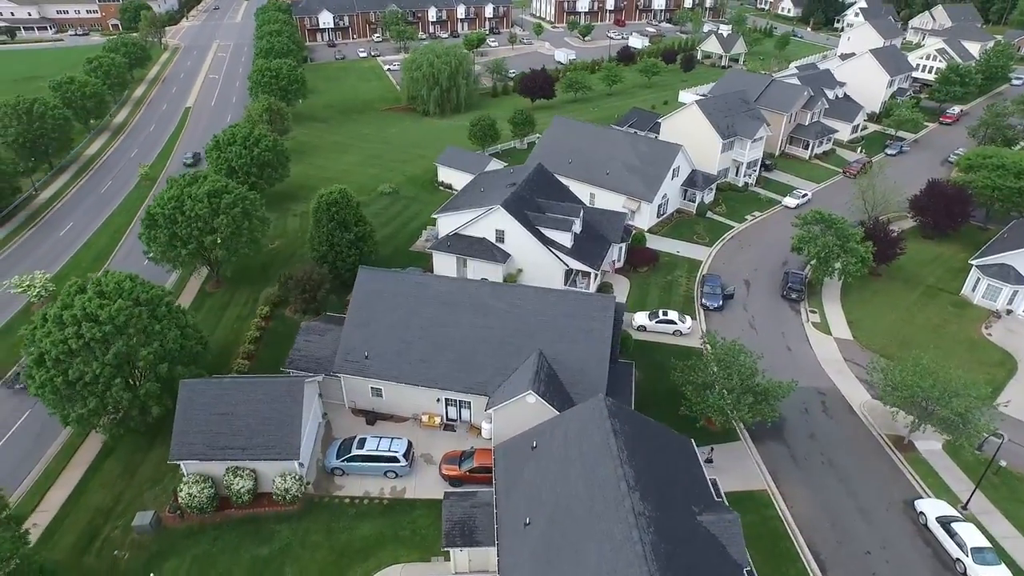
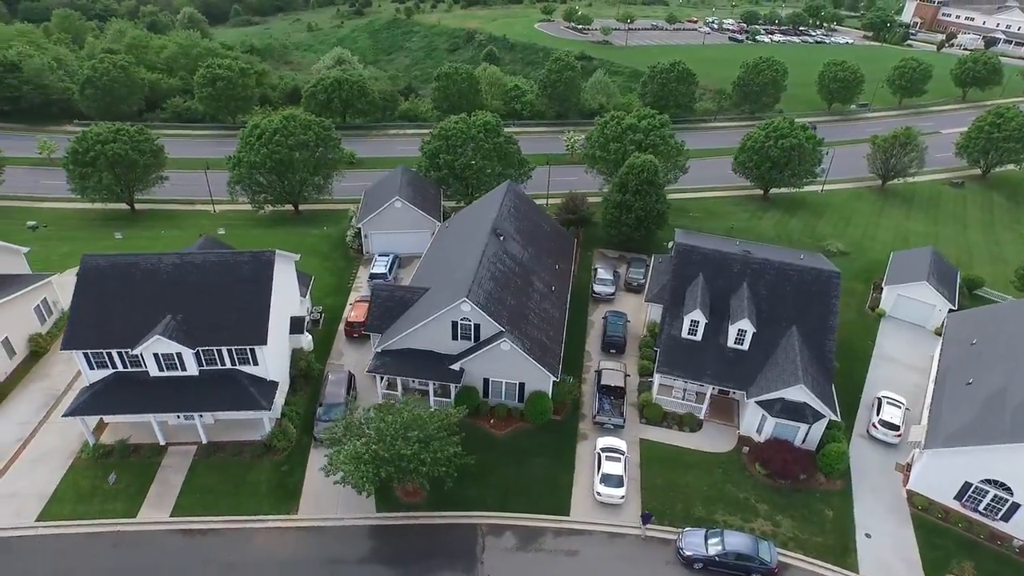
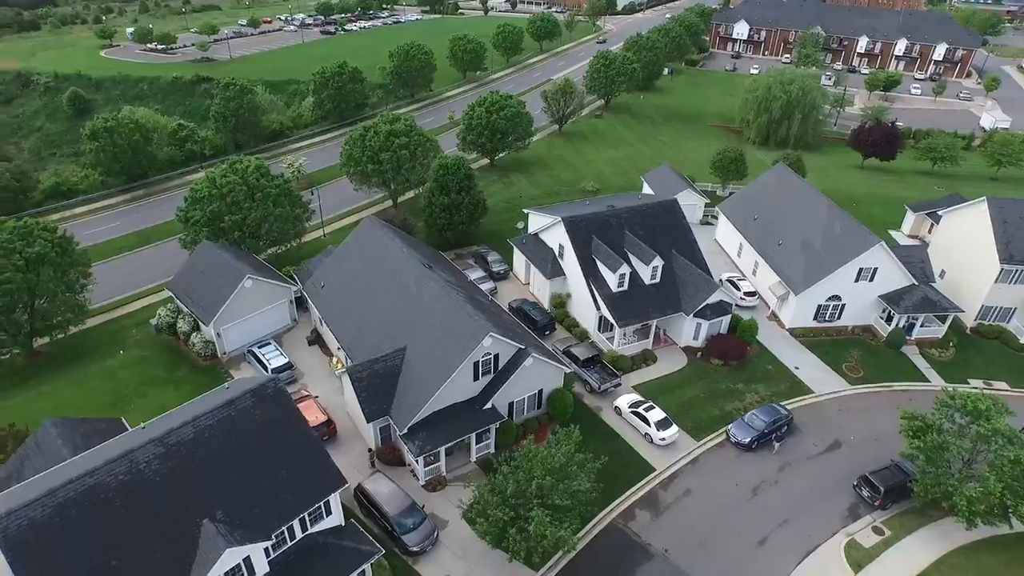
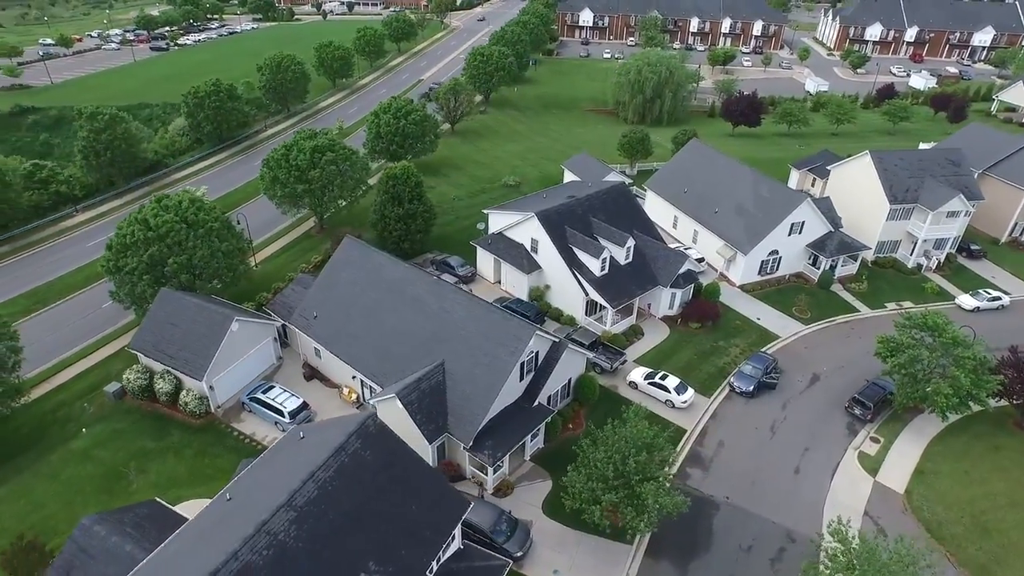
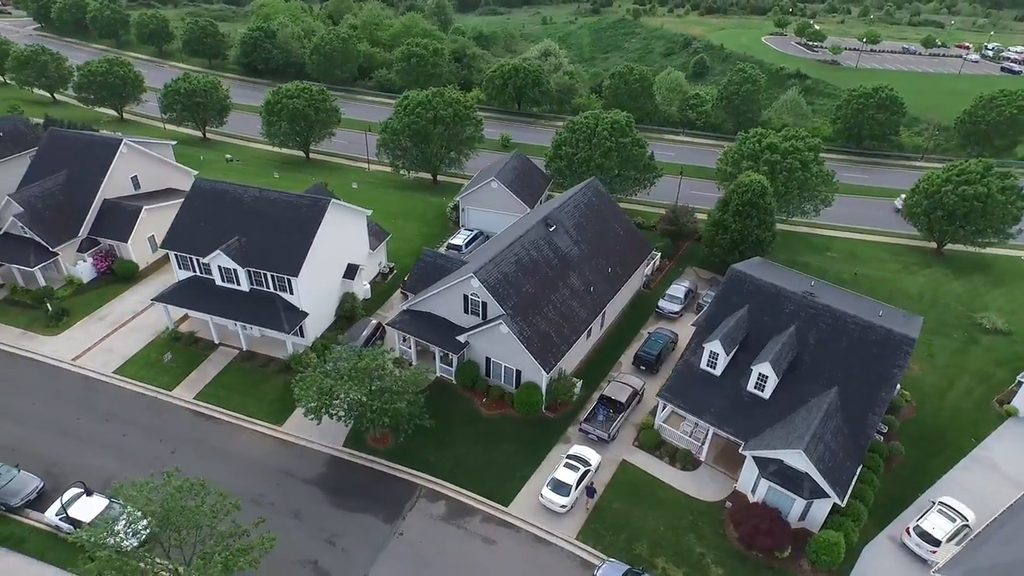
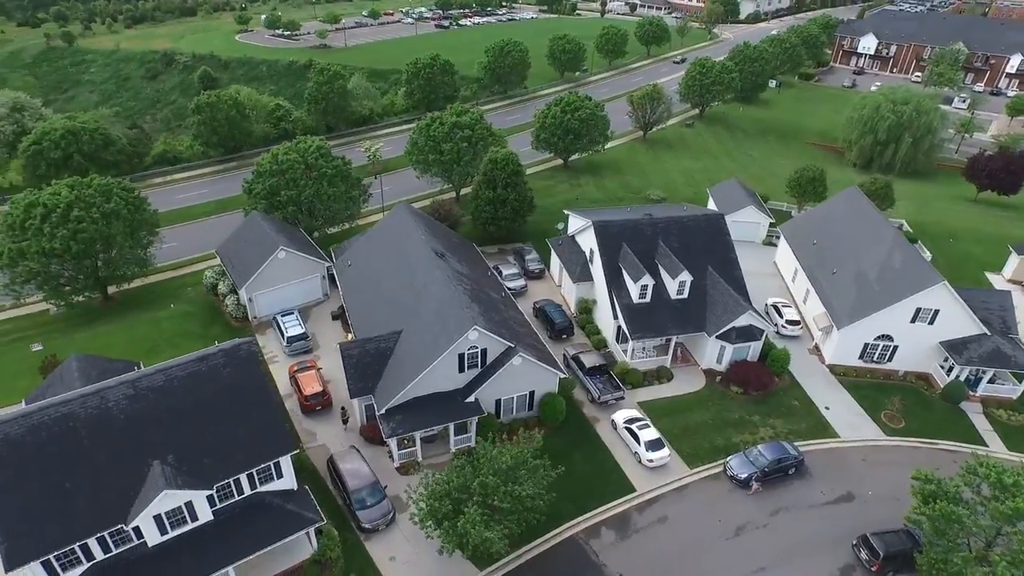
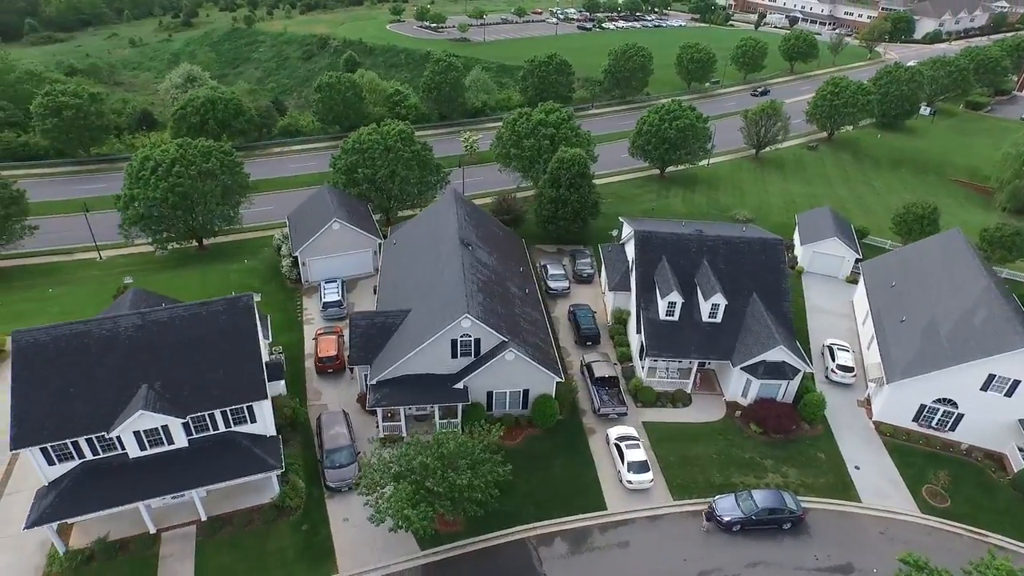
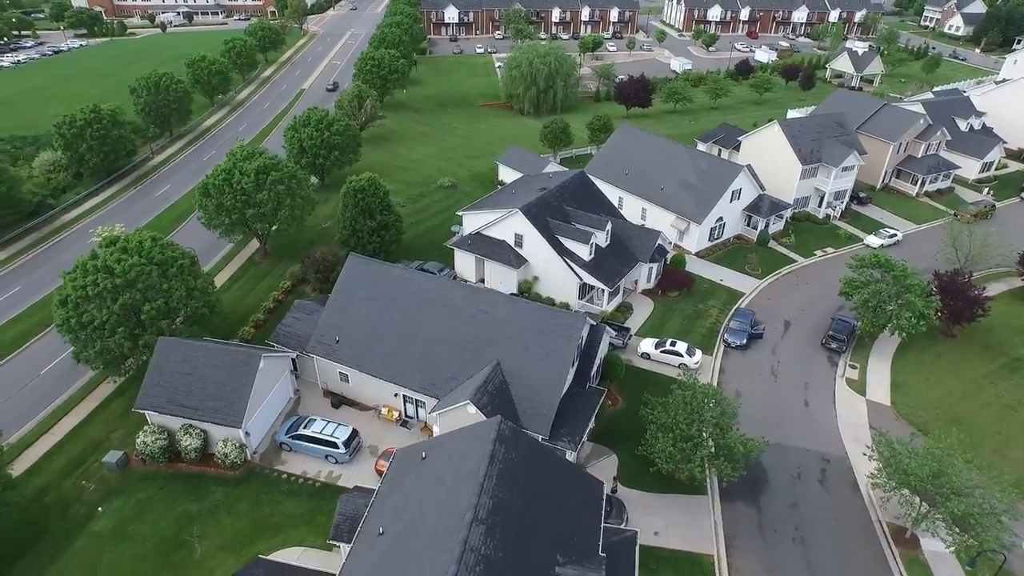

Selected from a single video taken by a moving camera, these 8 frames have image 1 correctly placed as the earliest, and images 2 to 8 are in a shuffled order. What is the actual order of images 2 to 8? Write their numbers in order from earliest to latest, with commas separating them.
8, 4, 3, 6, 7, 2, 5
